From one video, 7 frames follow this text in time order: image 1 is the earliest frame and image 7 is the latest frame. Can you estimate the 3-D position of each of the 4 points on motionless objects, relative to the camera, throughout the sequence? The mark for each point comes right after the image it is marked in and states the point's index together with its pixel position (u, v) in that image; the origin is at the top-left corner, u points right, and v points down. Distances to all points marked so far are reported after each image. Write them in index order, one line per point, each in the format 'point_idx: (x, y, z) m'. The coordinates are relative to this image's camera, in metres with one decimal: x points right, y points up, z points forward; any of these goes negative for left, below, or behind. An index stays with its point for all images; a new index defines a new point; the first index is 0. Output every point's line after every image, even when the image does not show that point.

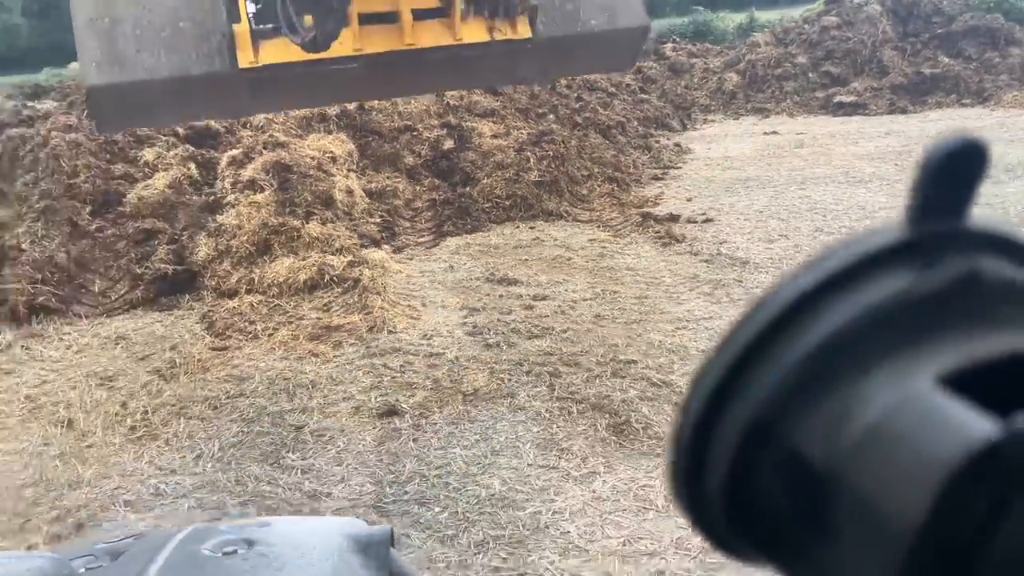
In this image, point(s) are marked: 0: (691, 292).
0: (+0.7, 0.0, +3.5) m
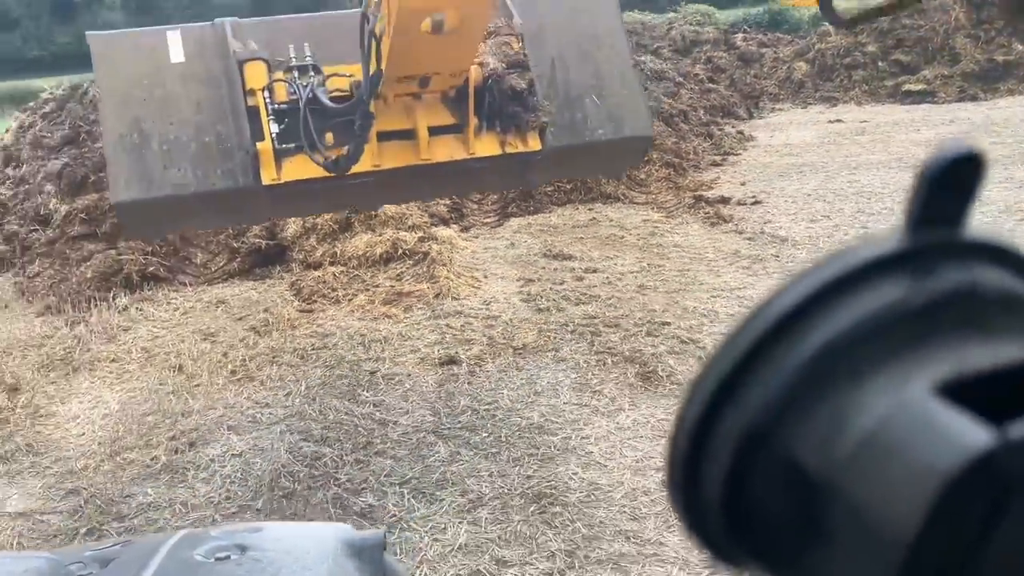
0: (+0.9, +0.1, +3.8) m
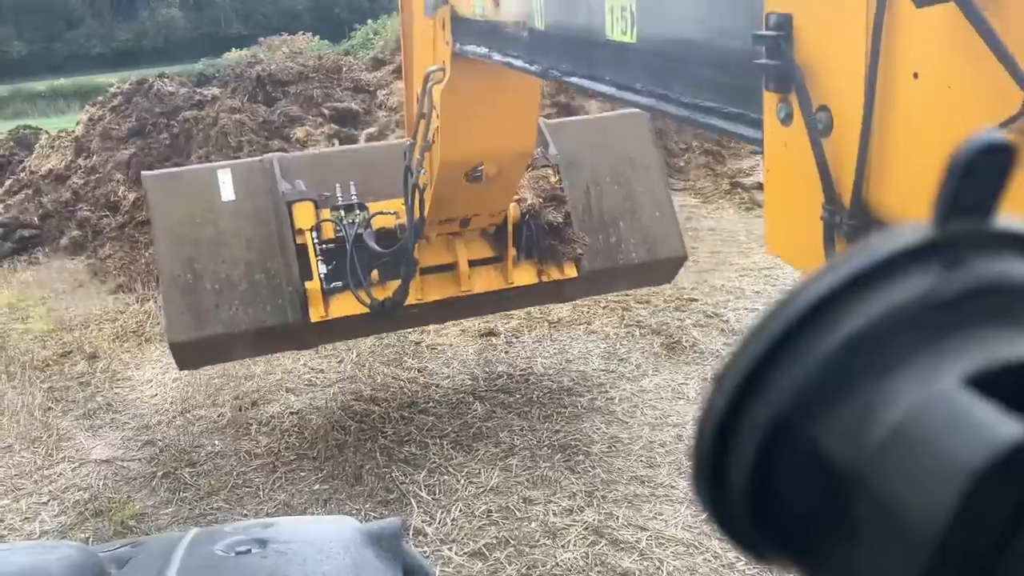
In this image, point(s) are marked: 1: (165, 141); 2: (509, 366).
0: (+1.0, +0.2, +4.0) m
1: (-2.2, +0.9, +6.1) m
2: (0.0, -0.2, +2.8) m
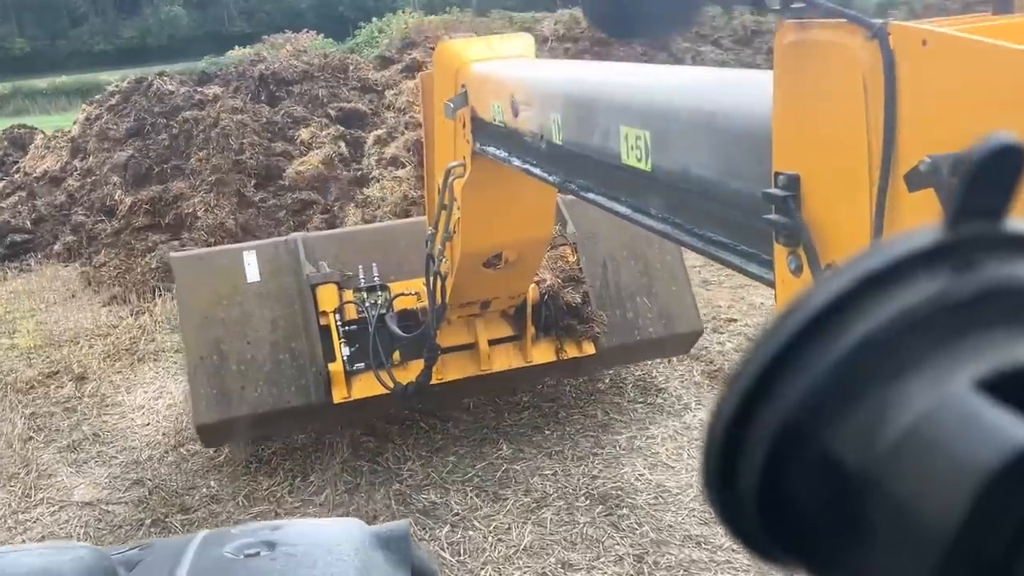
0: (+1.1, +0.1, +3.7) m
1: (-2.1, +0.9, +5.8) m
2: (+0.1, -0.3, +2.6) m
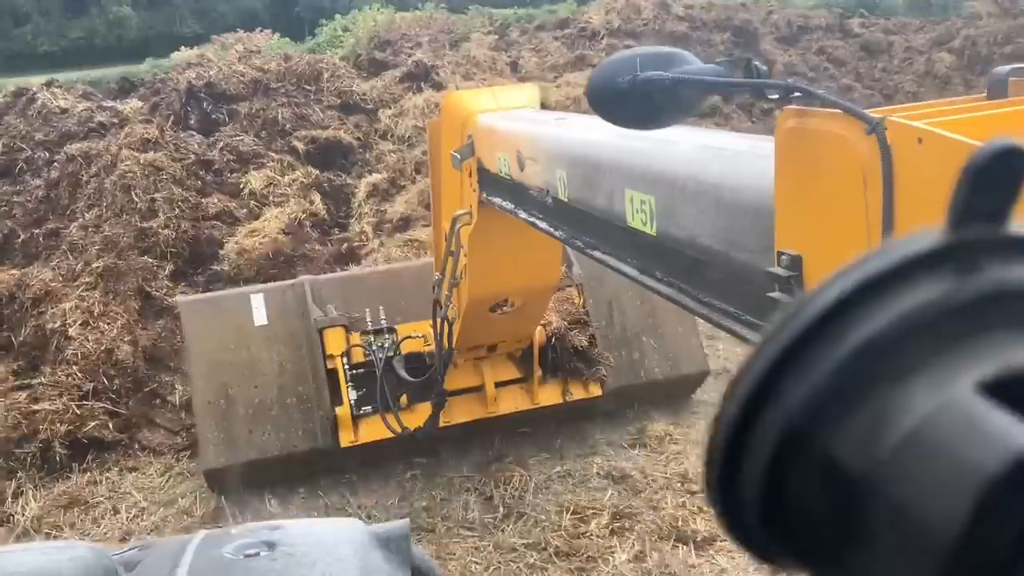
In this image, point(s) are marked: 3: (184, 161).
0: (+1.4, -0.4, +1.9) m
1: (-1.9, +0.4, +3.8) m
2: (+0.4, -0.8, +0.7) m
3: (-1.6, +0.6, +4.7) m
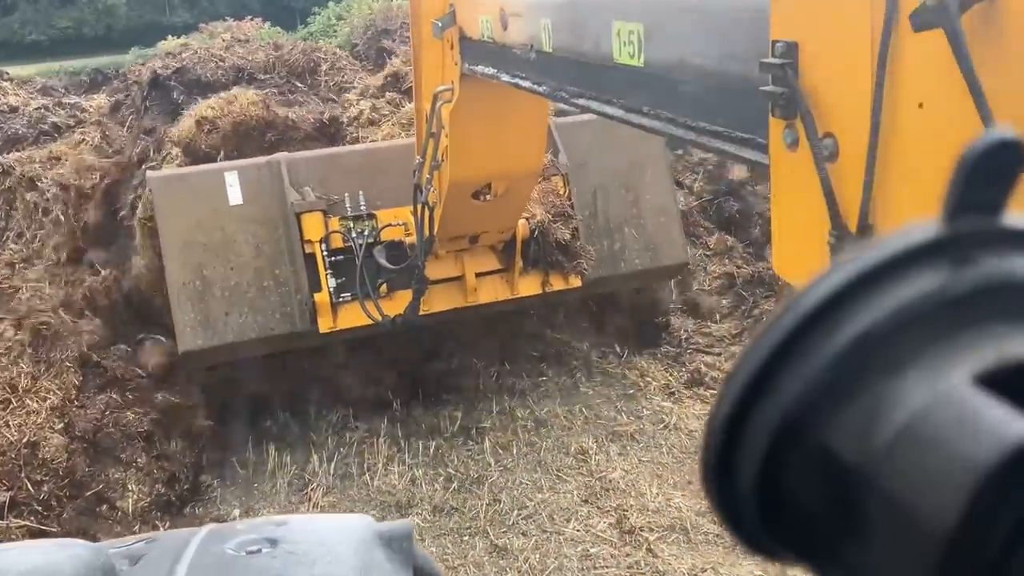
0: (+1.6, -0.5, +1.2) m
1: (-1.8, +0.3, +3.1) m
2: (+0.6, -0.9, 0.0) m
3: (-1.5, +0.5, +4.0) m
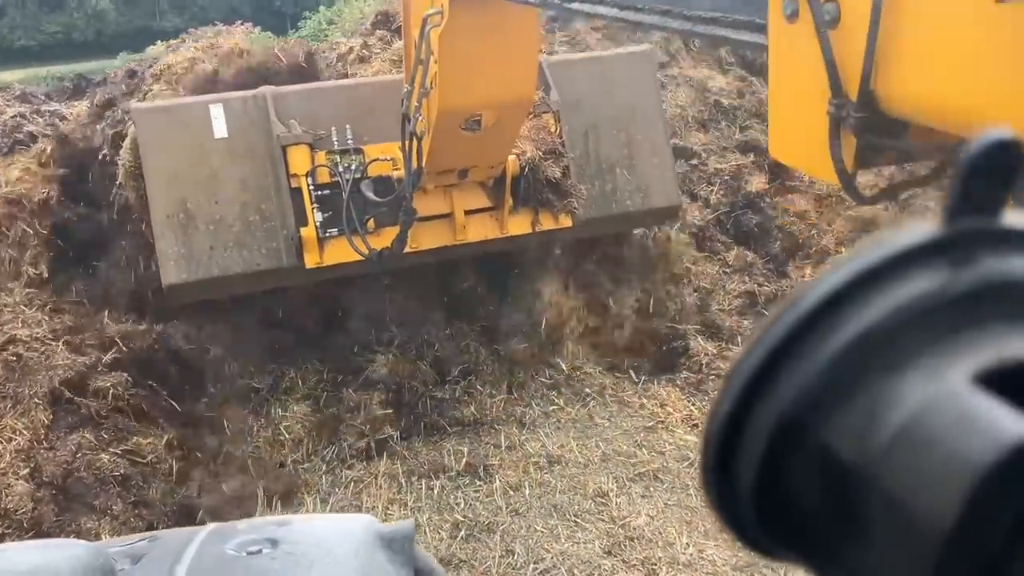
0: (+1.6, -0.6, +1.0) m
1: (-1.7, +0.2, +2.9) m
2: (+0.6, -1.0, -0.2) m
3: (-1.5, +0.4, +3.8) m
